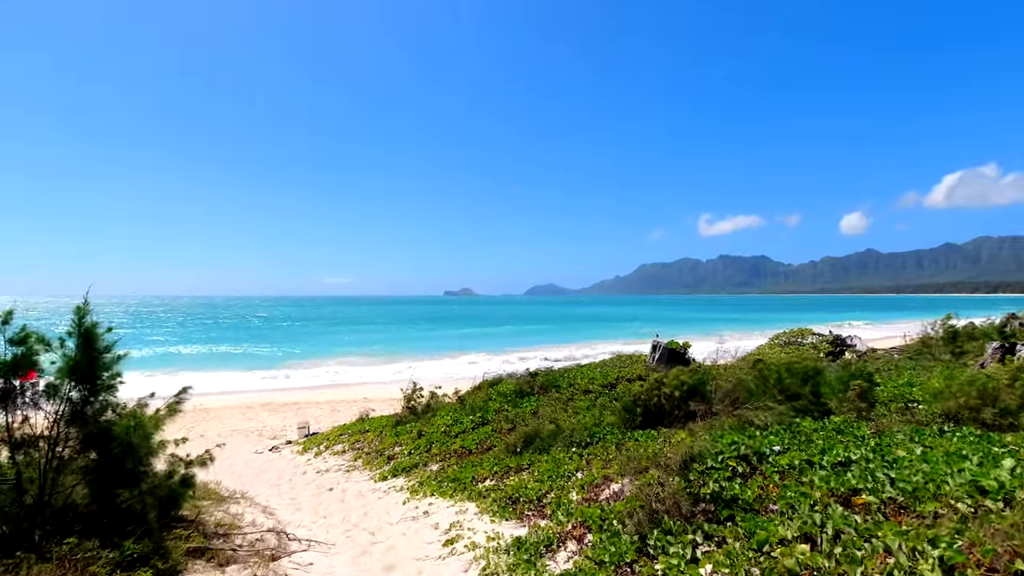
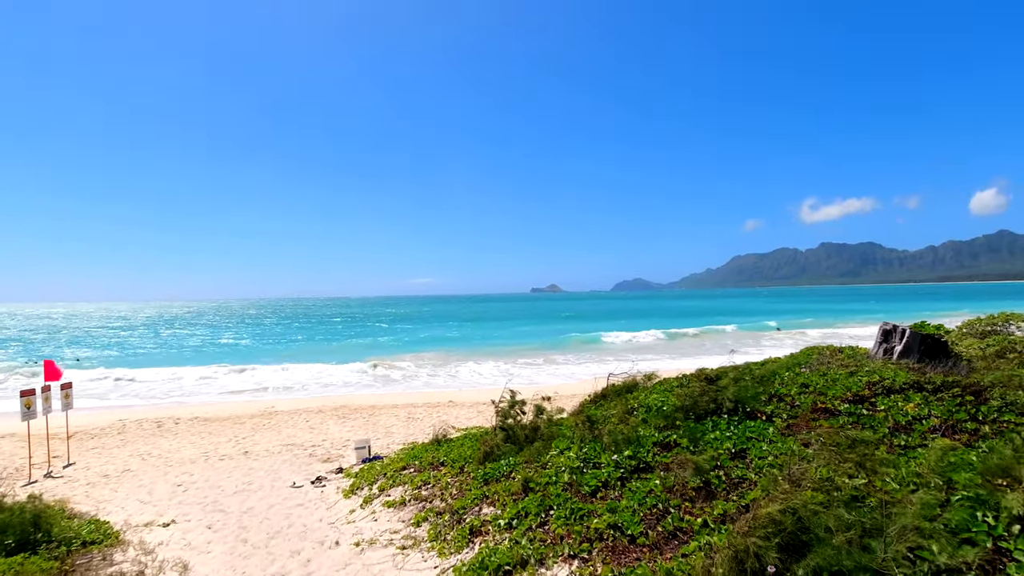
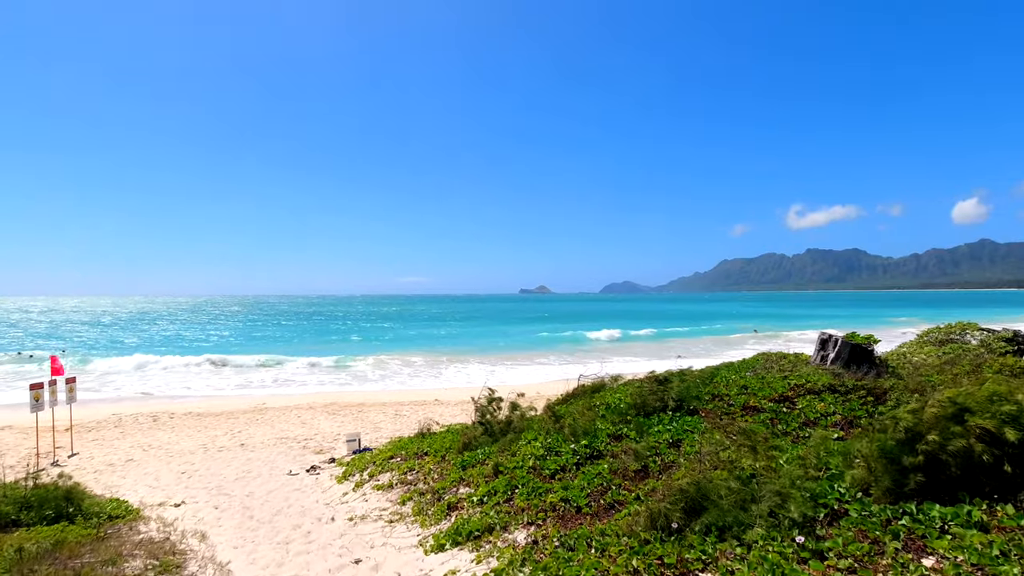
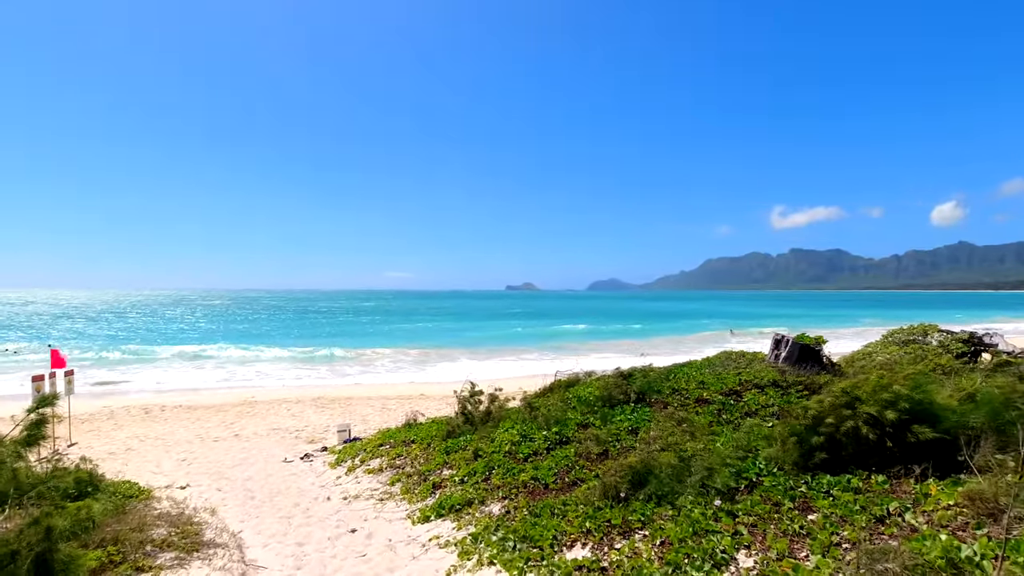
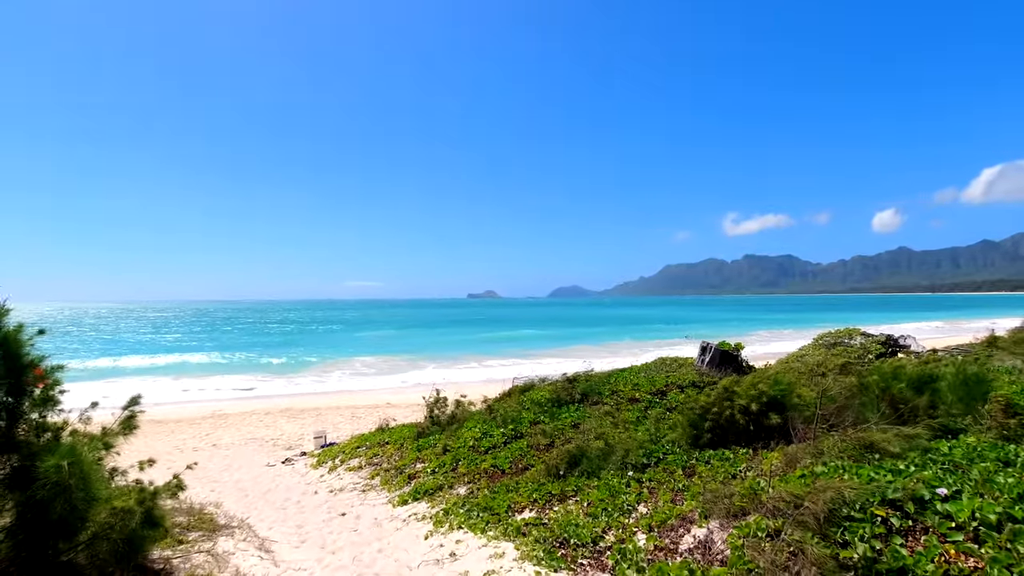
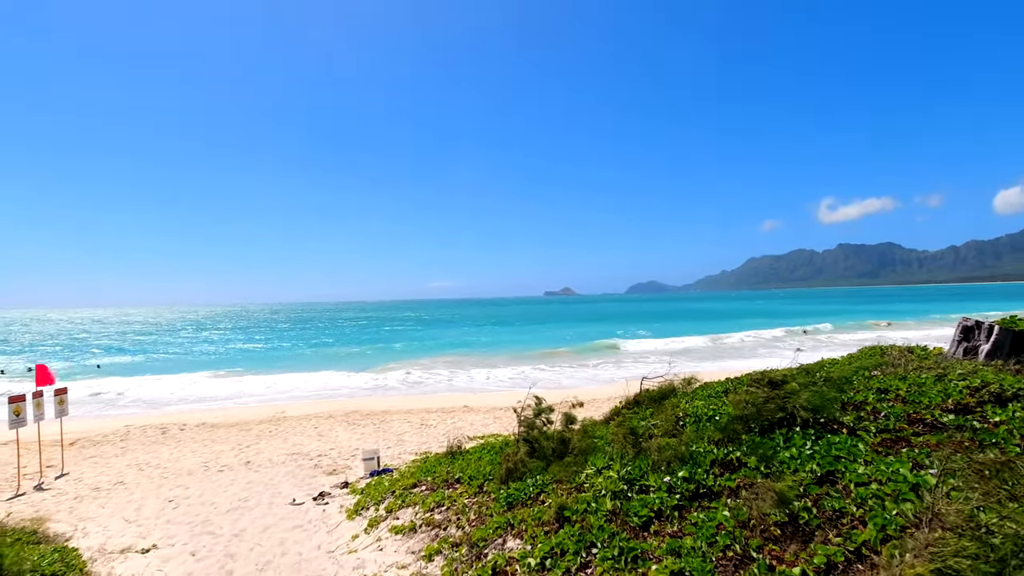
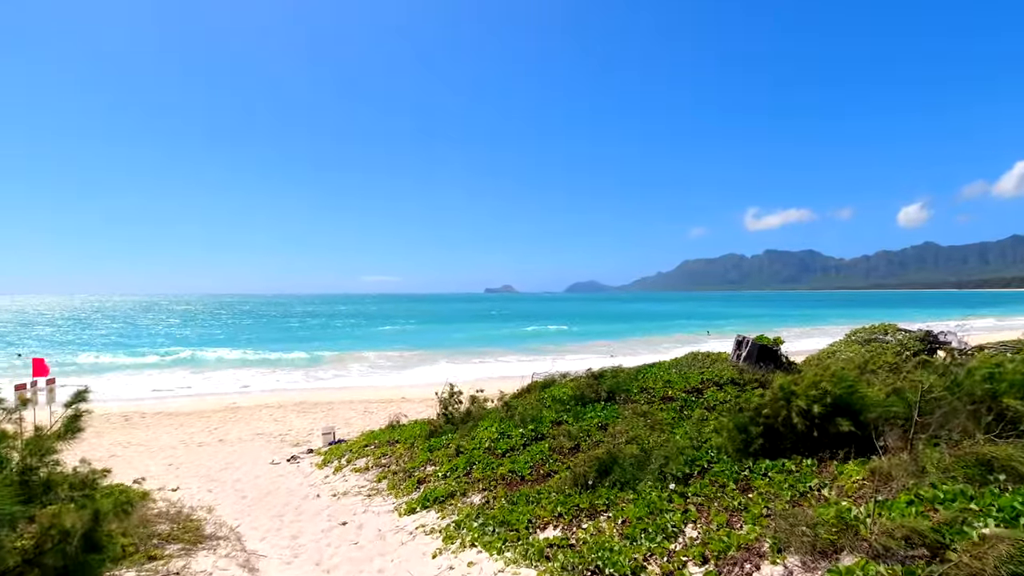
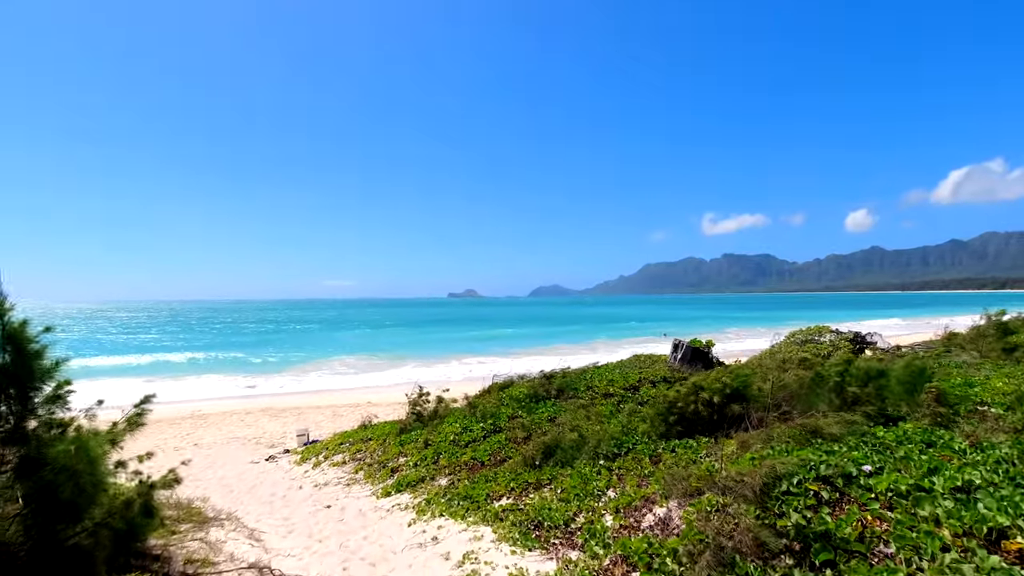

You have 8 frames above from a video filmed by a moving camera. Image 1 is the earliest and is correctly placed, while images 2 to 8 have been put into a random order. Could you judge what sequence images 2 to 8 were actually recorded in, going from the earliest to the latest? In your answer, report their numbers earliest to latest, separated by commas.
8, 5, 7, 4, 3, 2, 6
